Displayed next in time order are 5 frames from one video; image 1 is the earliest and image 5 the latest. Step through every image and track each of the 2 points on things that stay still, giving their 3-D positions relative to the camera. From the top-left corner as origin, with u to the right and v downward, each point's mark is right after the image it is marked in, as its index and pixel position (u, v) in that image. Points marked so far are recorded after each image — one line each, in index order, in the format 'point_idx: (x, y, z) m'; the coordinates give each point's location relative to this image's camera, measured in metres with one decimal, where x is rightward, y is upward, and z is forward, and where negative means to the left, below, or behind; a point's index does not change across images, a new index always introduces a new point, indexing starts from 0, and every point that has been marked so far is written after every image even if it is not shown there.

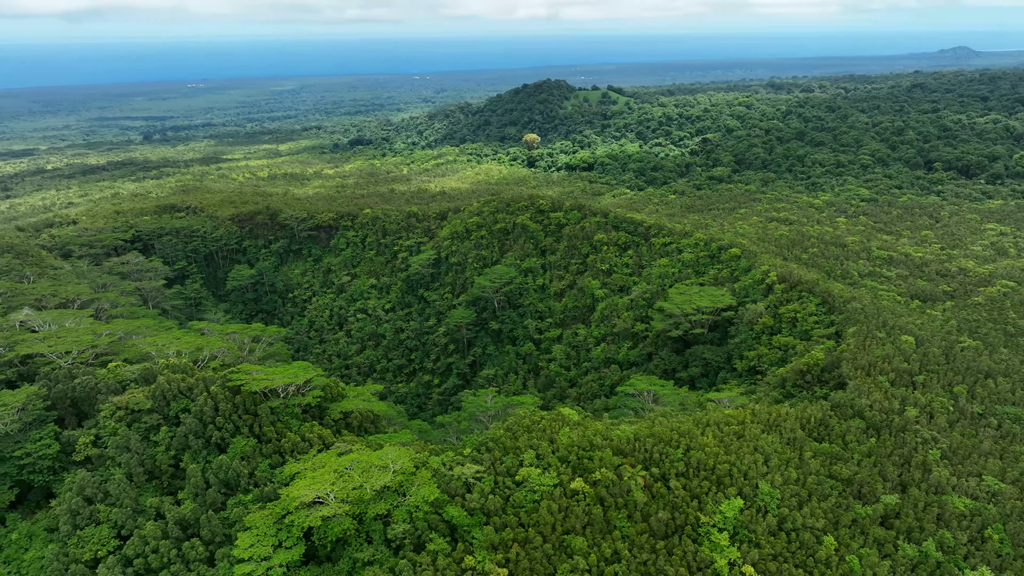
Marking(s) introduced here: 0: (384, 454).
0: (-2.6, -3.5, +14.6) m
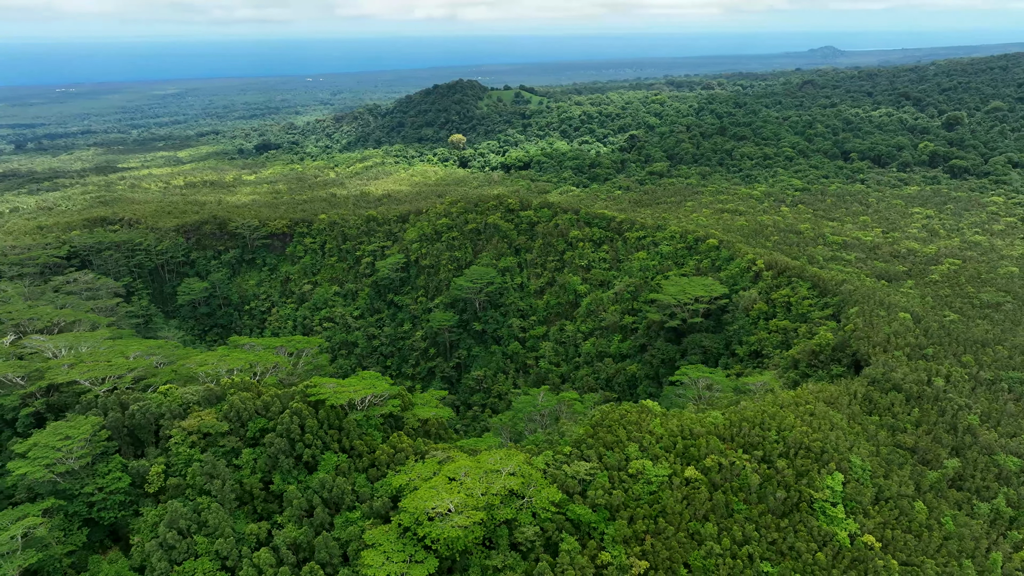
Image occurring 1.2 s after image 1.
0: (-0.4, -3.5, +14.4) m
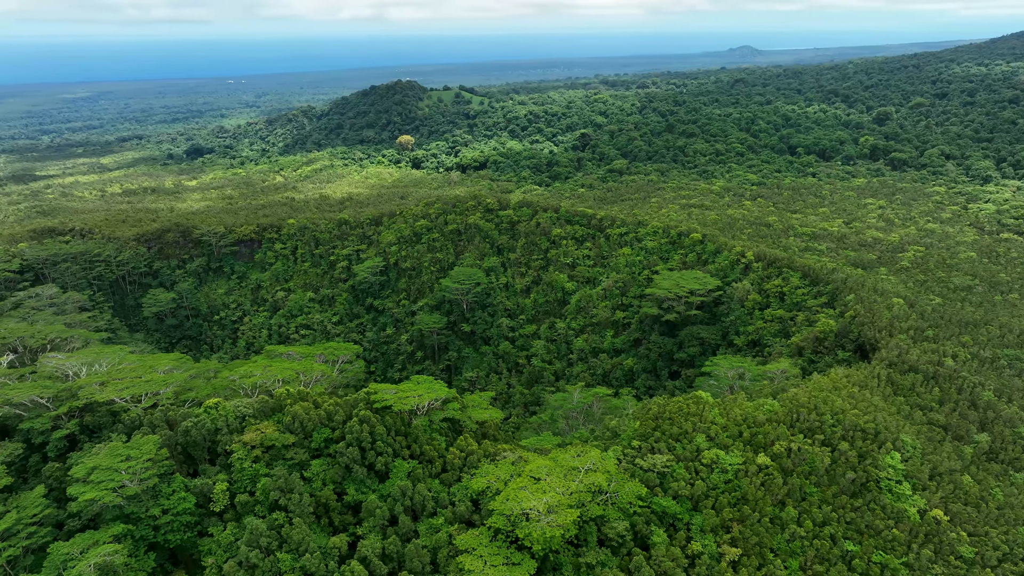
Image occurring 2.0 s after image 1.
0: (+1.1, -3.5, +14.4) m
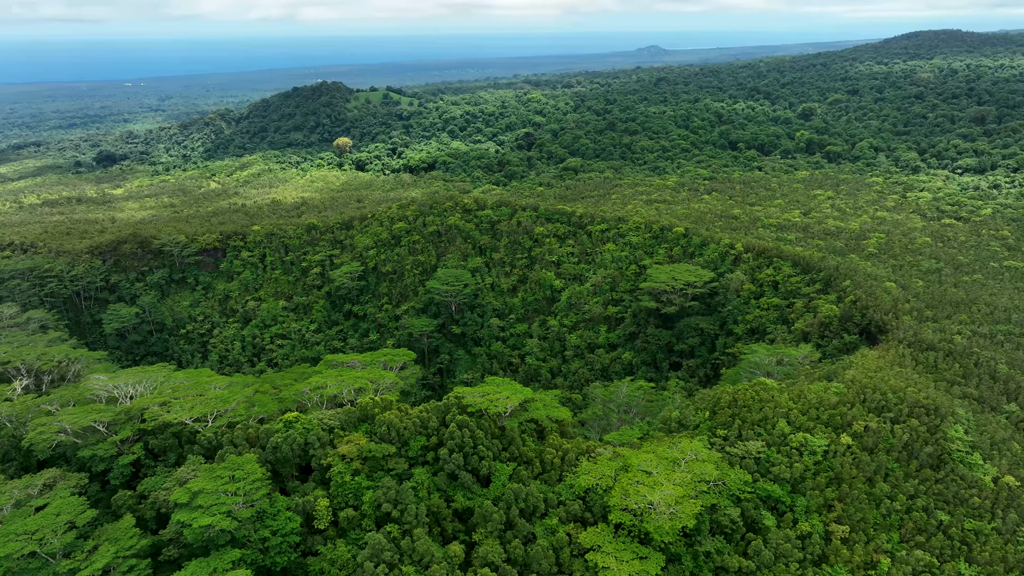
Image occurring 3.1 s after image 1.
0: (+3.1, -3.3, +14.5) m
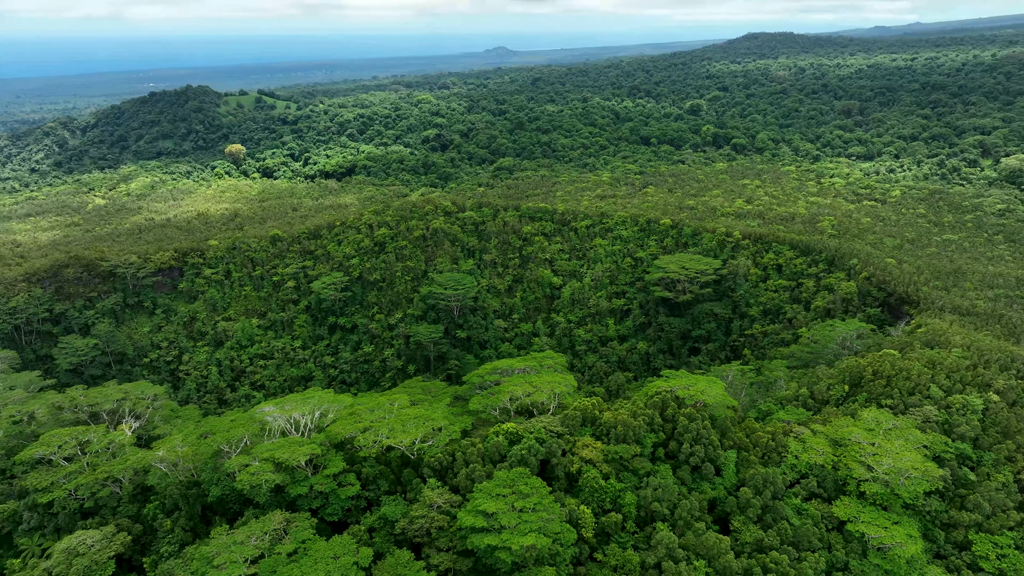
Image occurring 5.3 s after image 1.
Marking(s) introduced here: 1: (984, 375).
0: (+7.5, -3.0, +15.4) m
1: (+11.5, -2.2, +17.2) m
